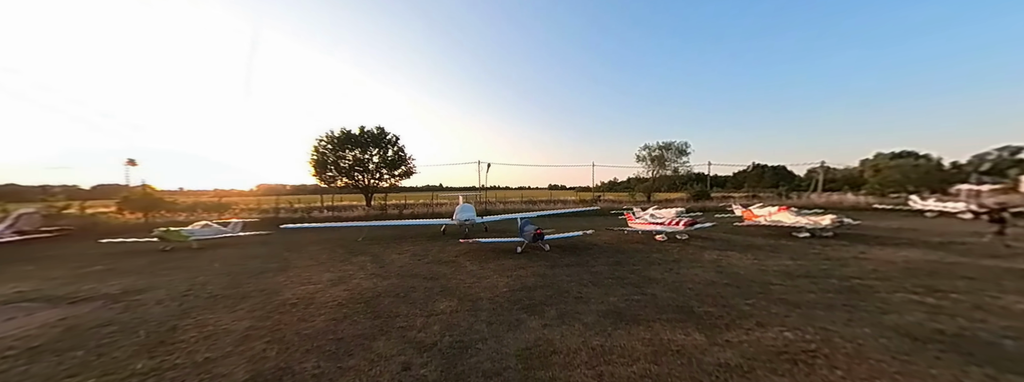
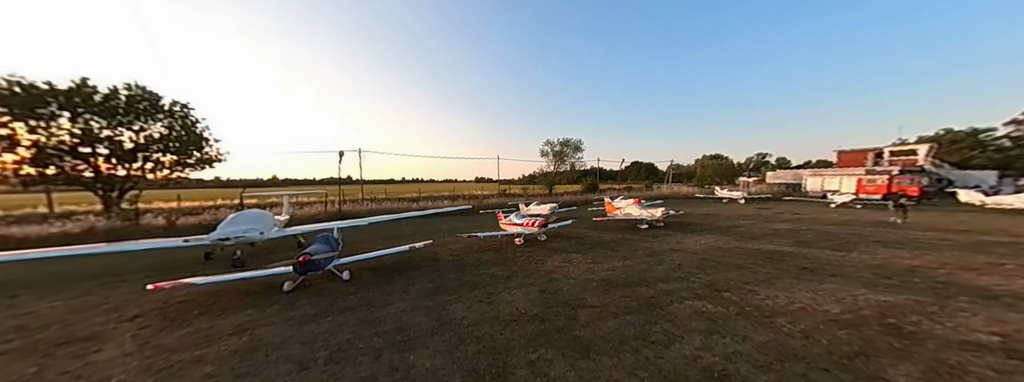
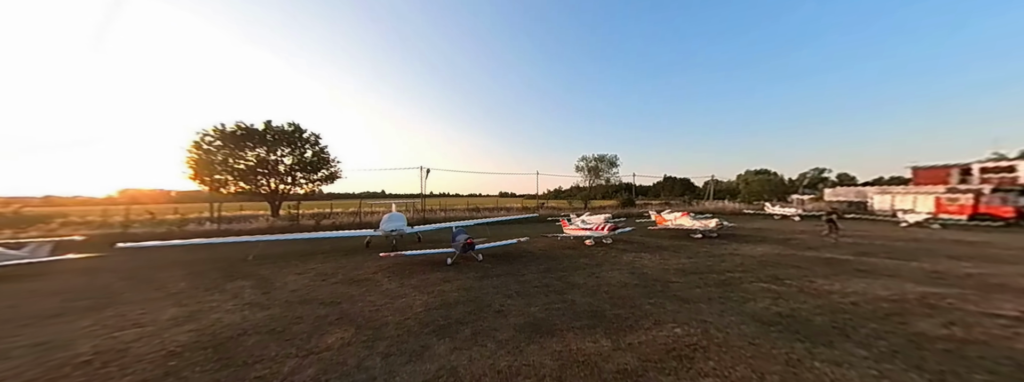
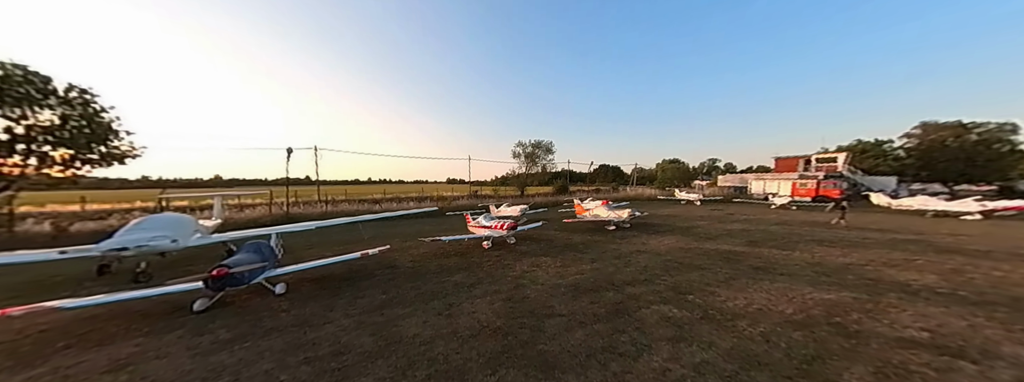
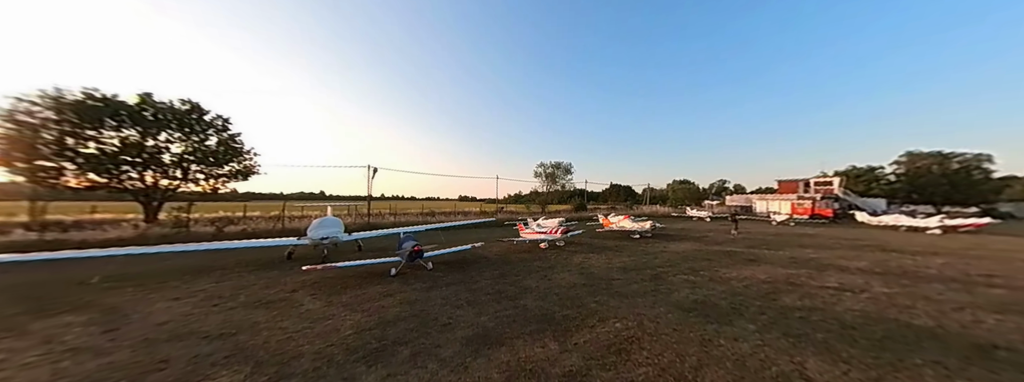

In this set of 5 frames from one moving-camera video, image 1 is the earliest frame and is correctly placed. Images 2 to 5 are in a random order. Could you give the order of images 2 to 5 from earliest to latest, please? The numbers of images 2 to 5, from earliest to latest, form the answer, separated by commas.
3, 5, 2, 4
